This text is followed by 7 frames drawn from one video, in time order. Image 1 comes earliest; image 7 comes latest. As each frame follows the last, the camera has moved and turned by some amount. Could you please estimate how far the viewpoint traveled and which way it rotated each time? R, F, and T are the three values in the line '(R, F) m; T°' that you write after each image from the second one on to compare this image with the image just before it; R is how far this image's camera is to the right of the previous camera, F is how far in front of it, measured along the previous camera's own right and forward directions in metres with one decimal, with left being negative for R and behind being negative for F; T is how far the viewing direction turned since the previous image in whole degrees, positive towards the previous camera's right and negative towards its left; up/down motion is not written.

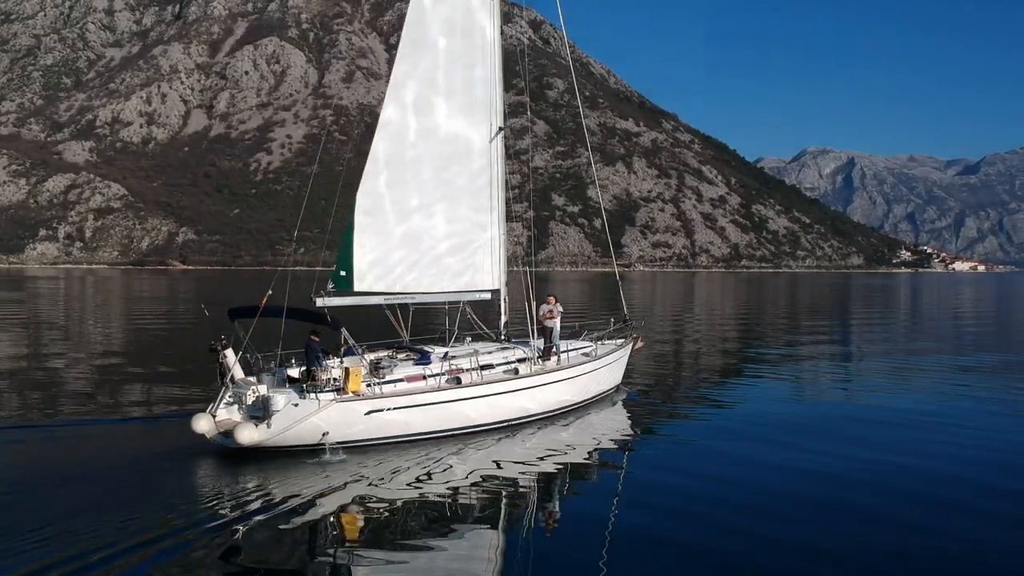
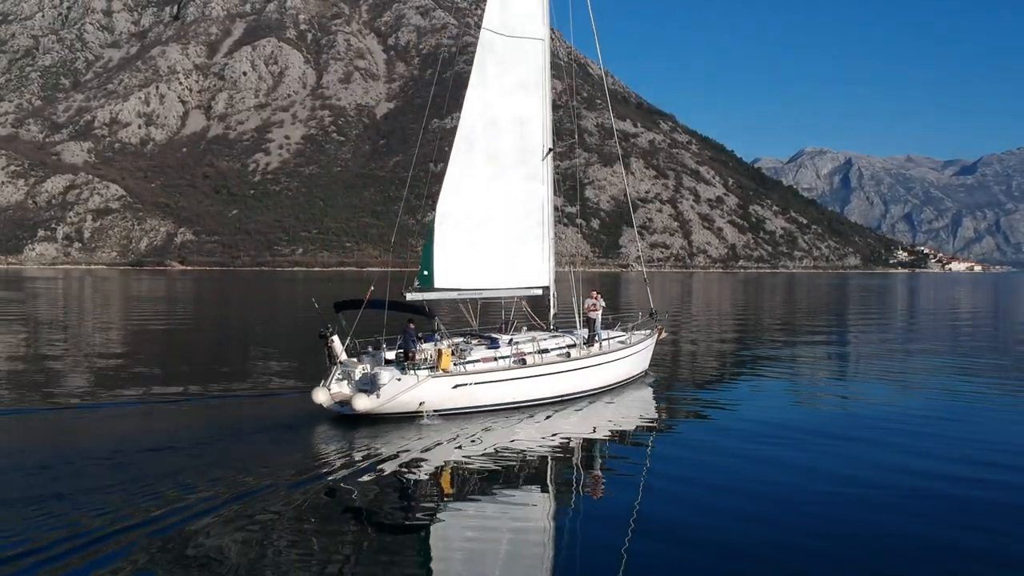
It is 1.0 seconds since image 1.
(-0.3, -0.5) m; 0°
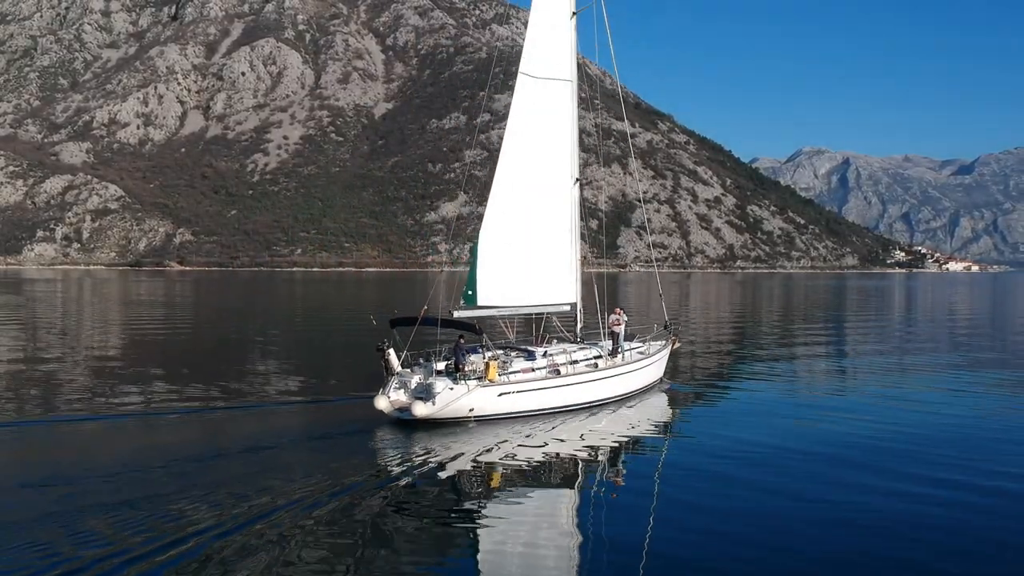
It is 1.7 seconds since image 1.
(-0.2, -0.4) m; 0°
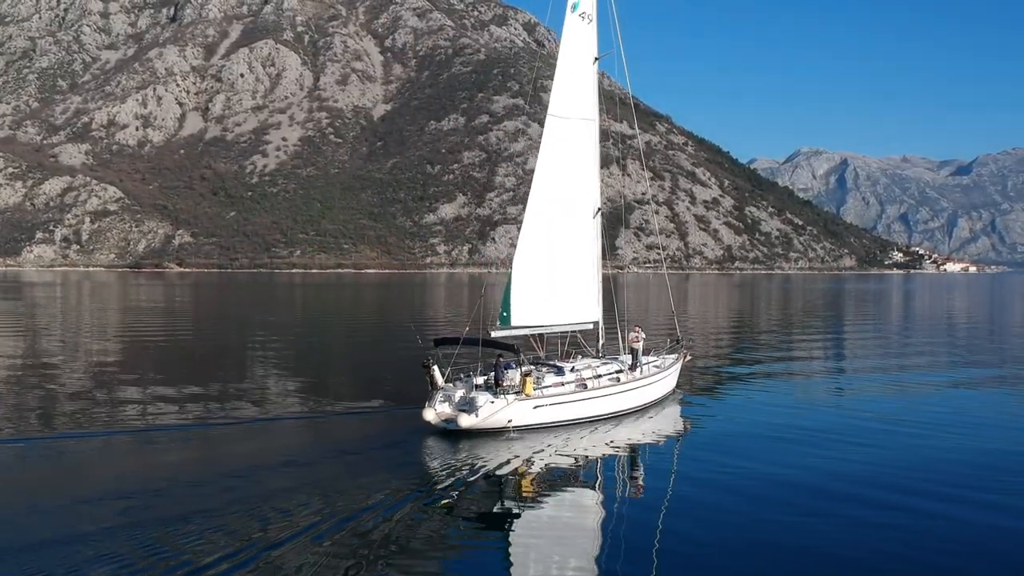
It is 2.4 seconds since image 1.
(-0.2, -0.4) m; 0°
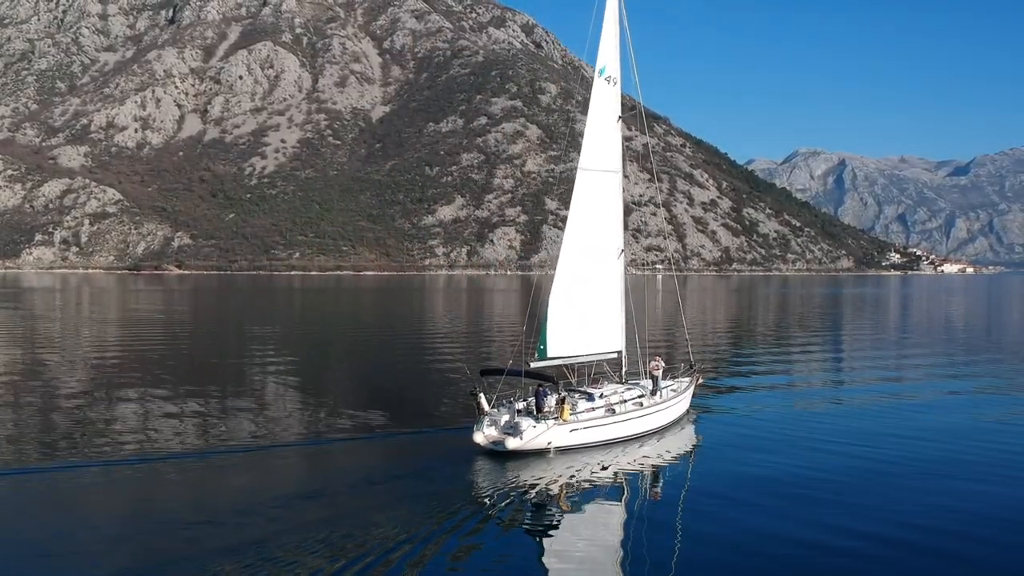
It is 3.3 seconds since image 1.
(-0.2, -0.5) m; 0°
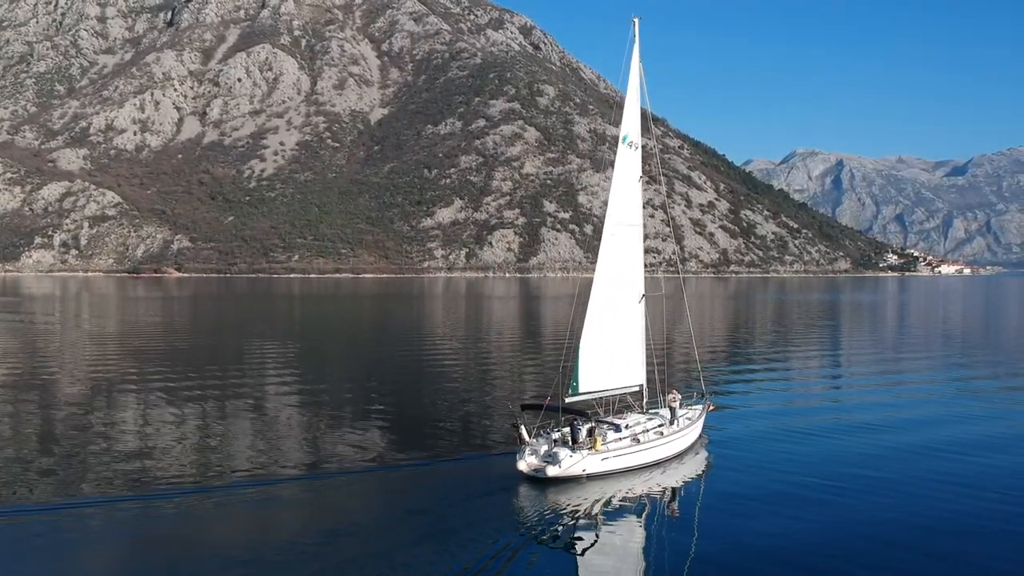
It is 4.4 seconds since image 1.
(-0.3, -0.6) m; 0°
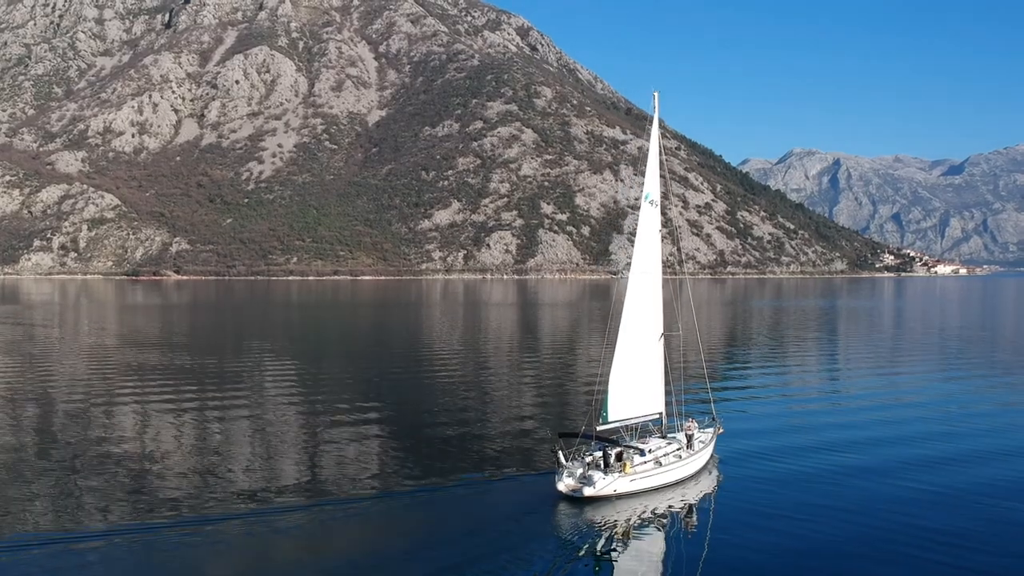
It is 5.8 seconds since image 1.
(-0.3, -0.8) m; 0°
